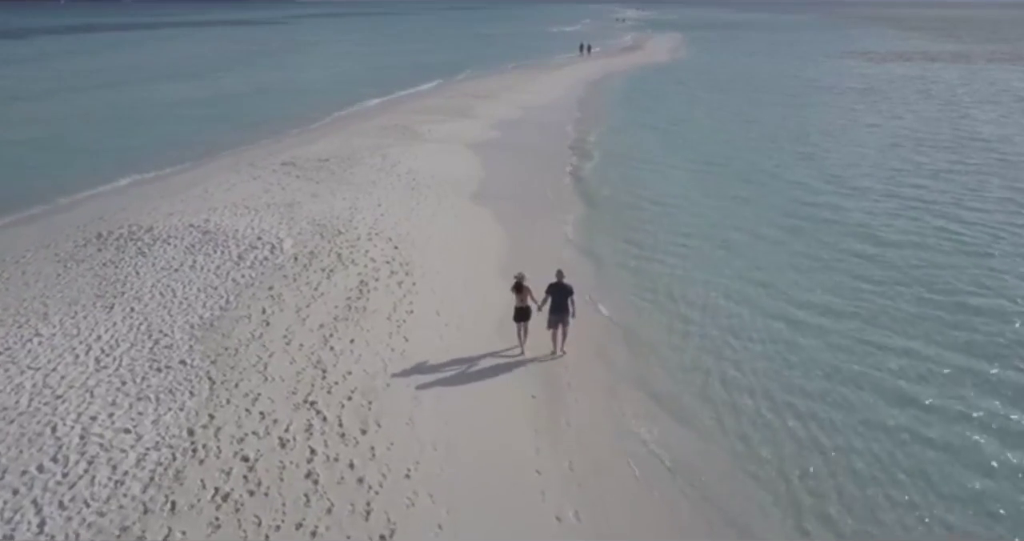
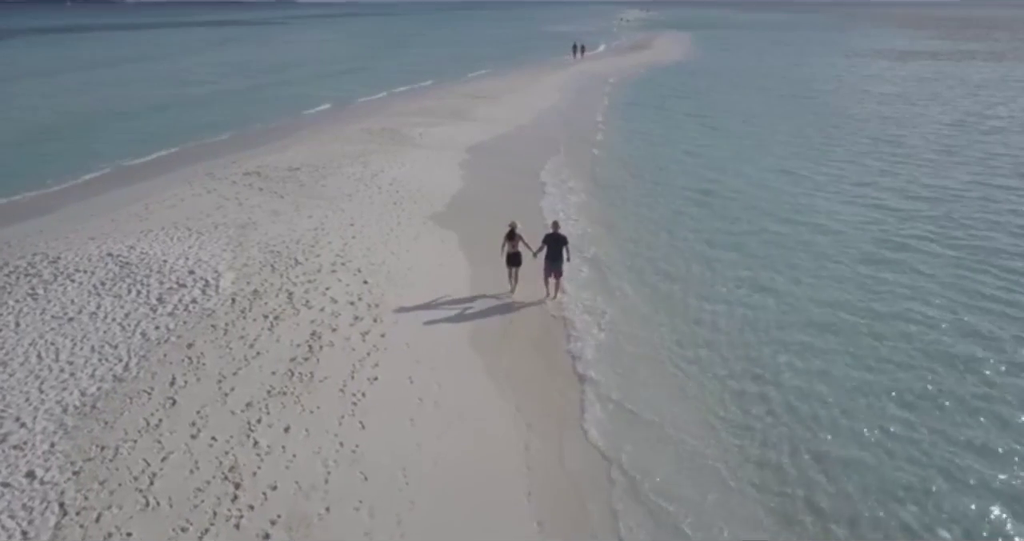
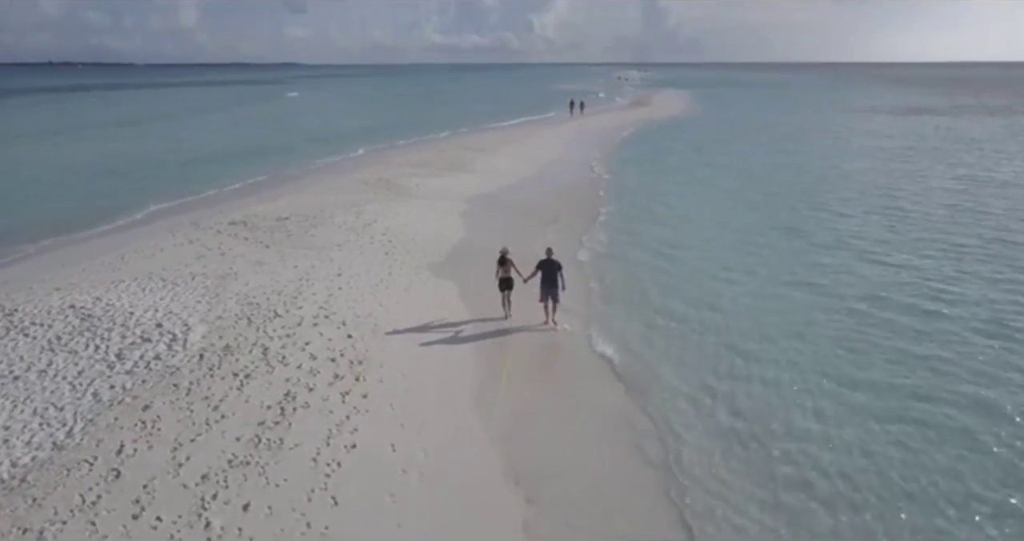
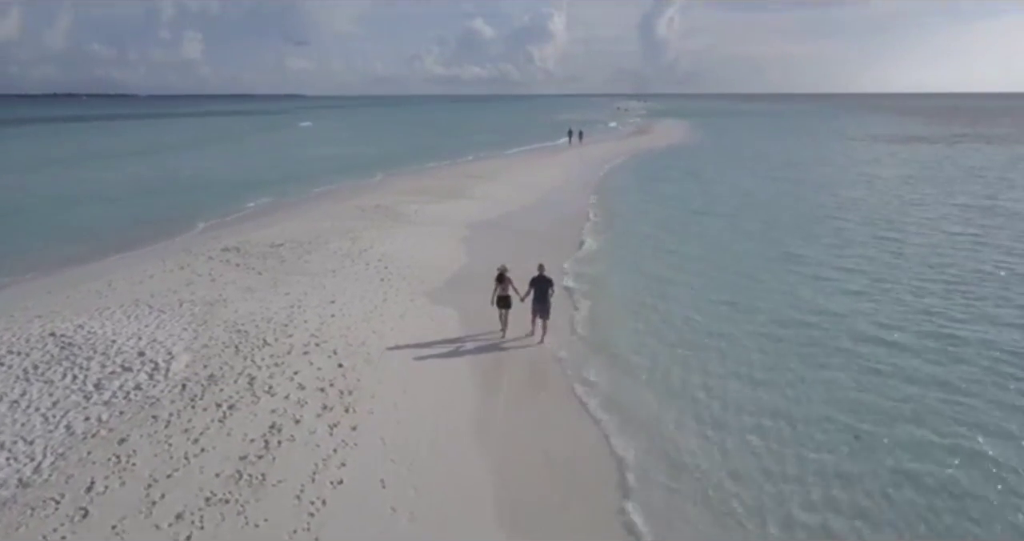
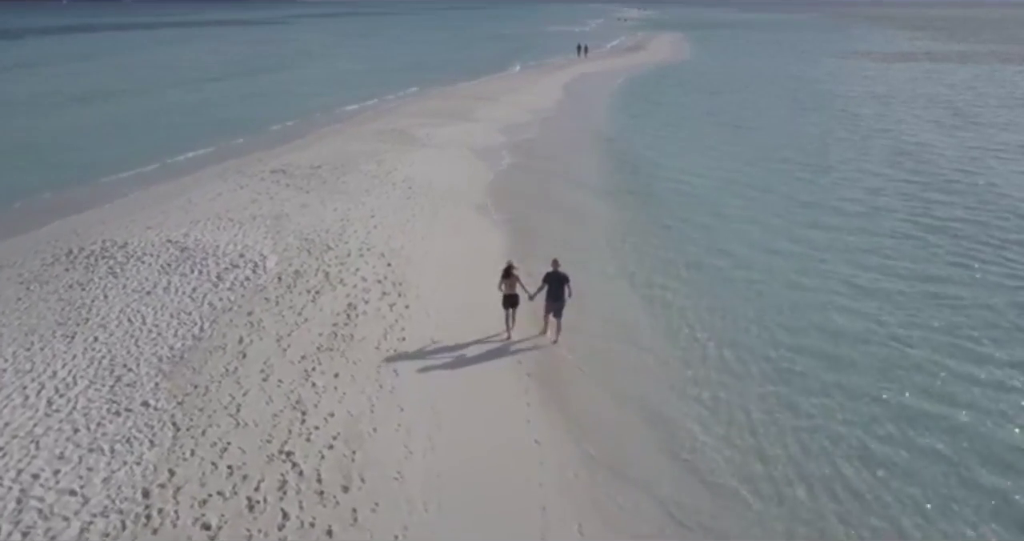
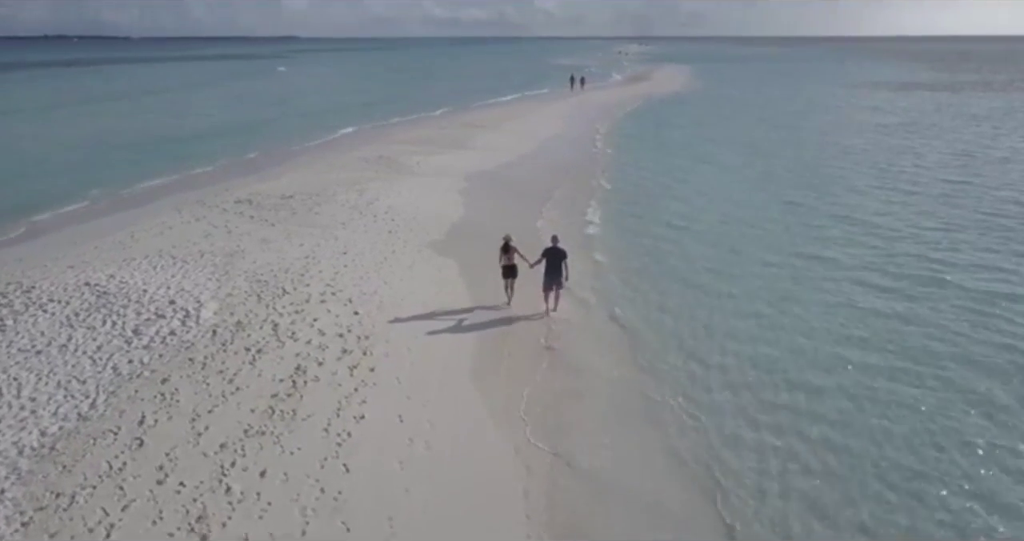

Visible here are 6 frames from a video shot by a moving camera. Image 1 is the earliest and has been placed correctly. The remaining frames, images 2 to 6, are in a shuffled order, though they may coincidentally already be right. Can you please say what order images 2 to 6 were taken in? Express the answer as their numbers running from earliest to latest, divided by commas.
5, 2, 6, 3, 4
